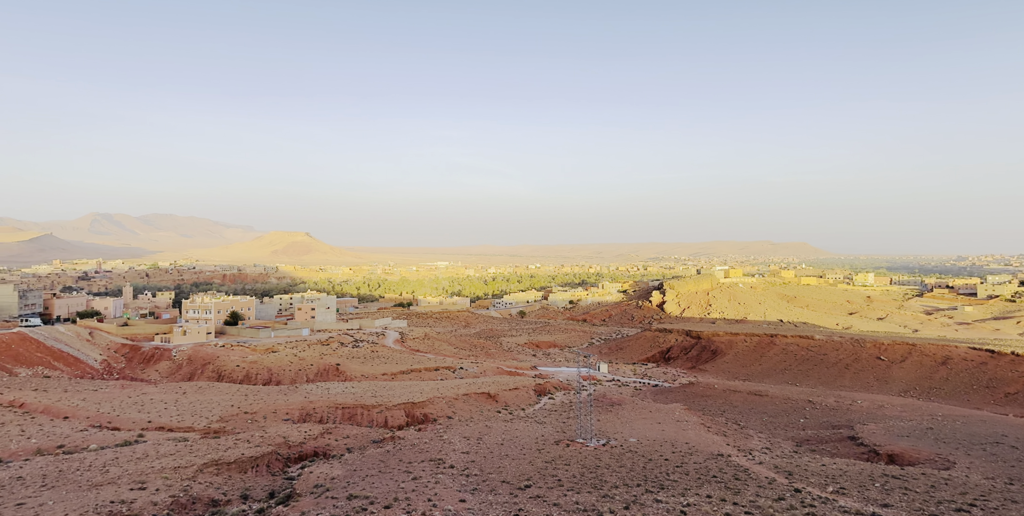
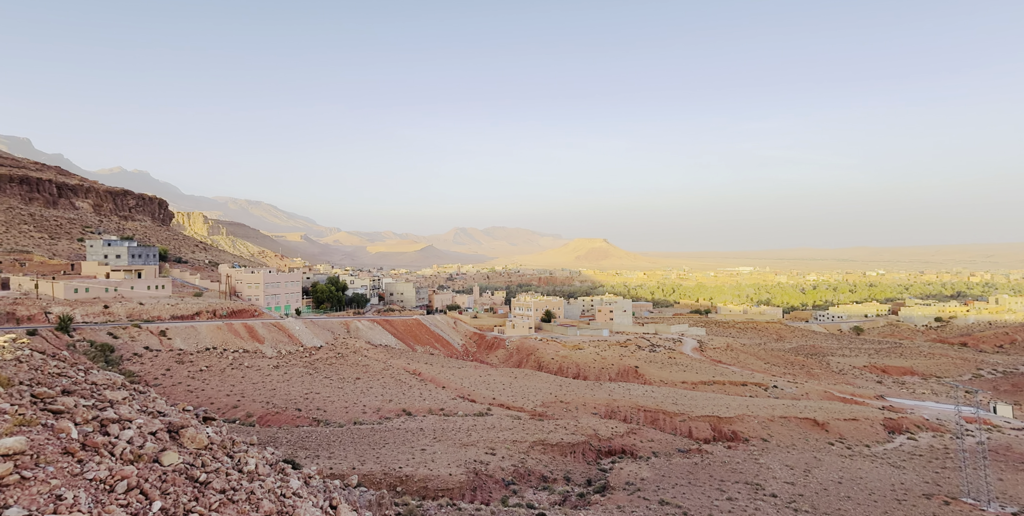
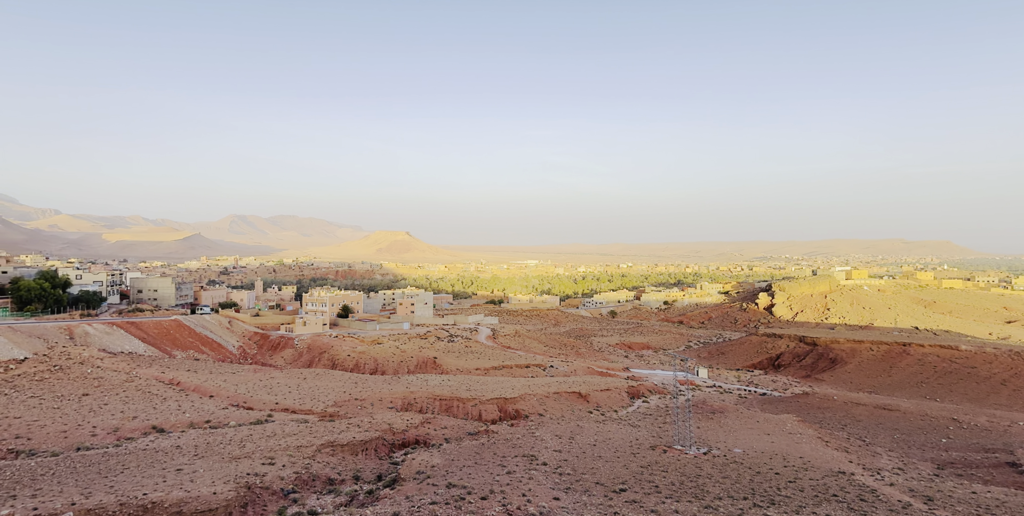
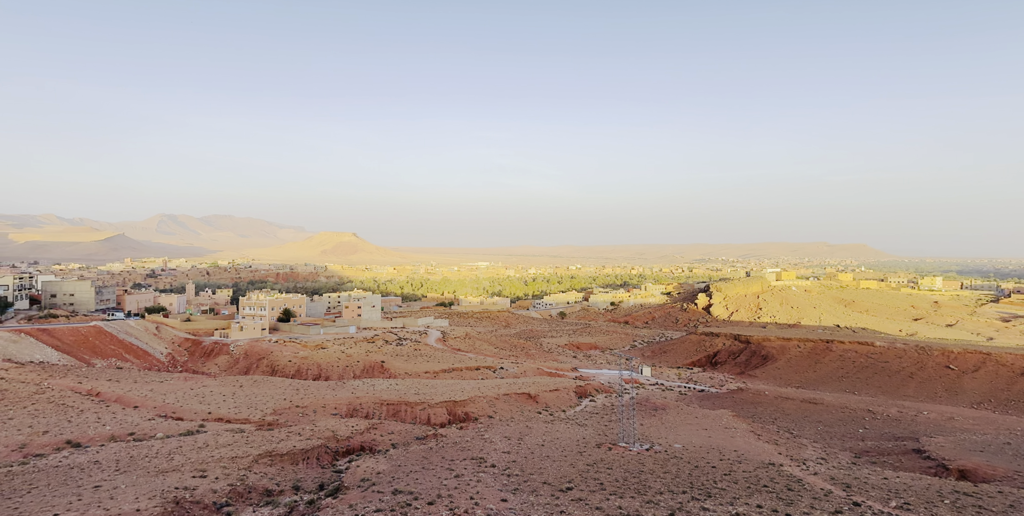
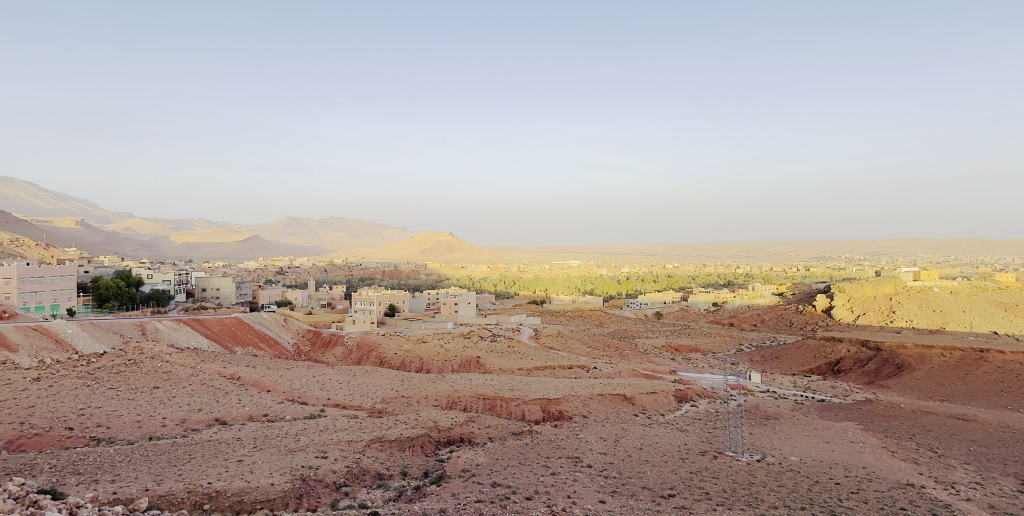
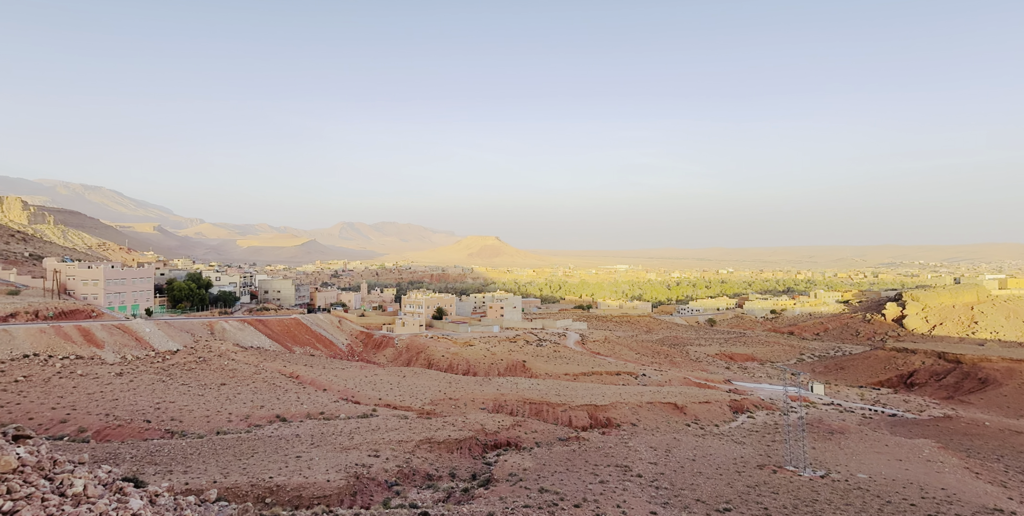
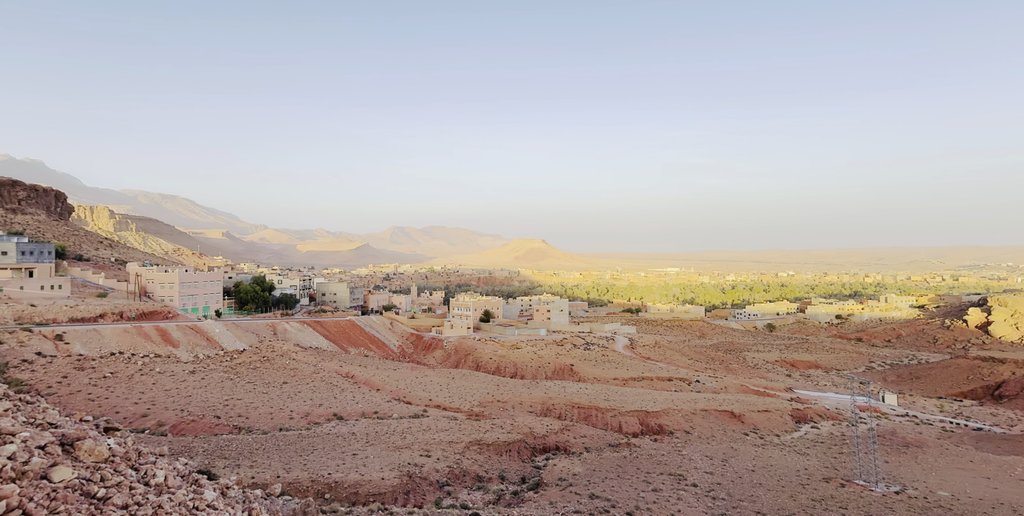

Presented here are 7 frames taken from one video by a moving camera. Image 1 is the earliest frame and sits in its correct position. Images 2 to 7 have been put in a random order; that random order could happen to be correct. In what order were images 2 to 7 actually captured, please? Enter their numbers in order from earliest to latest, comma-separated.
4, 3, 5, 6, 7, 2
